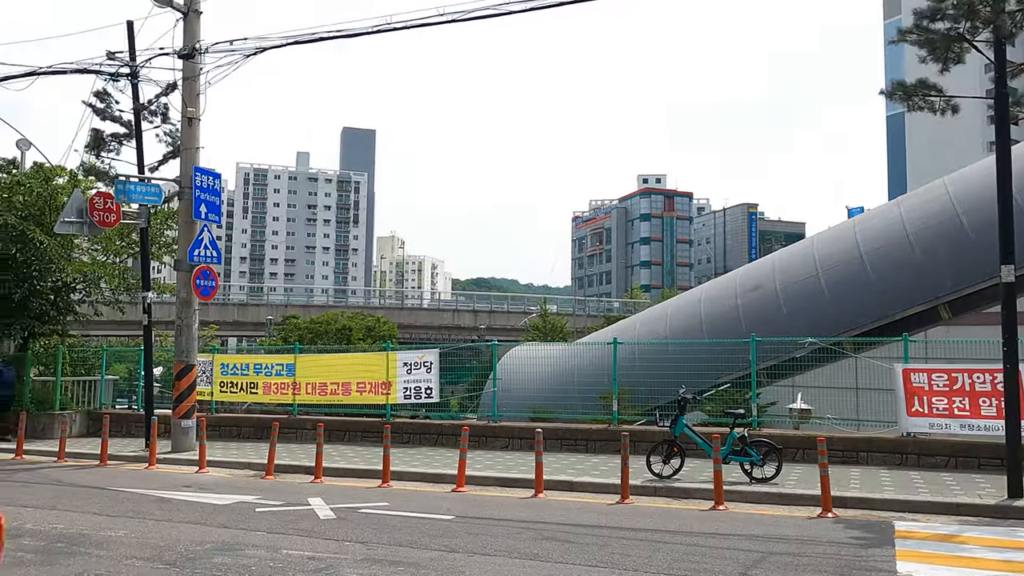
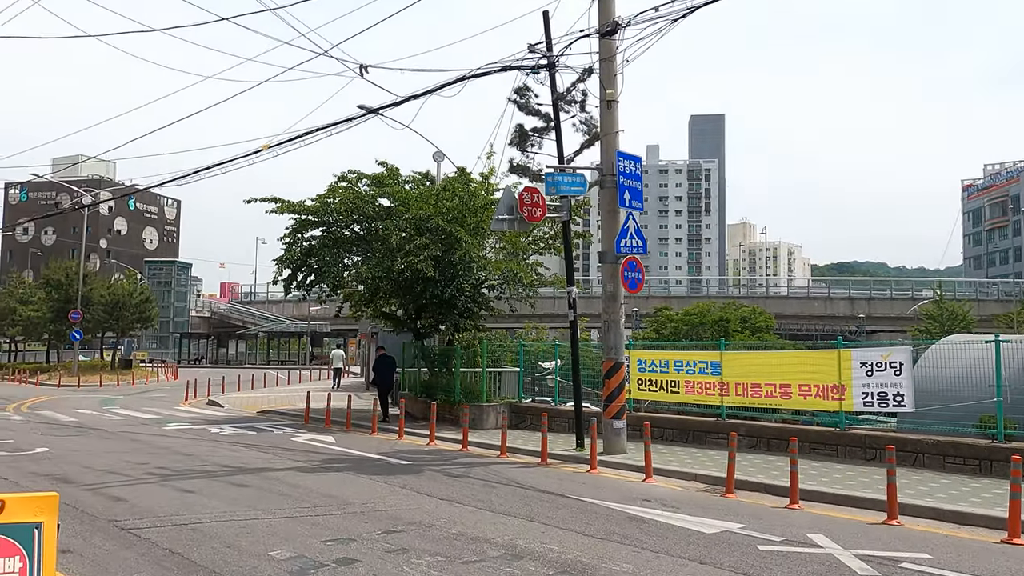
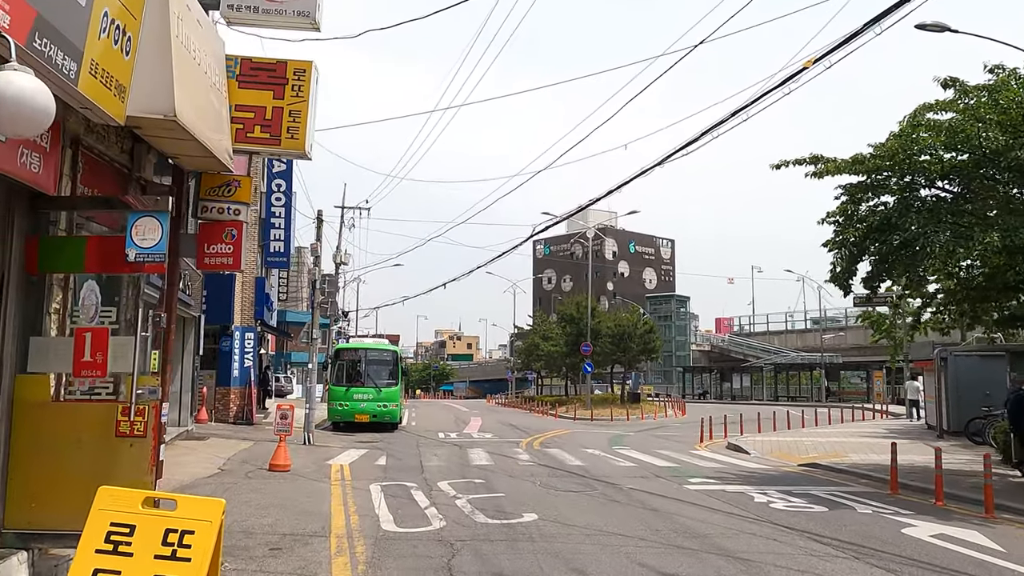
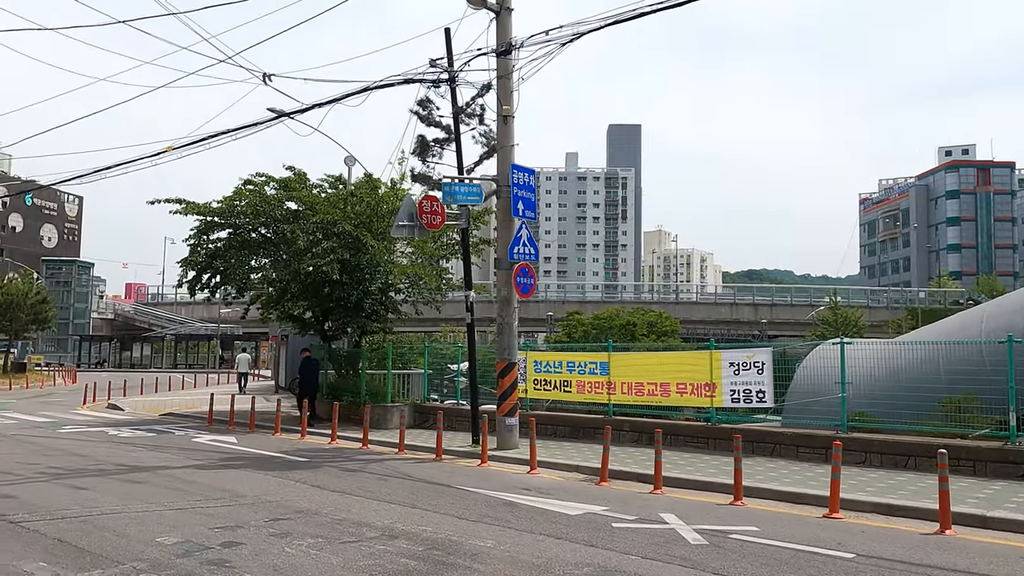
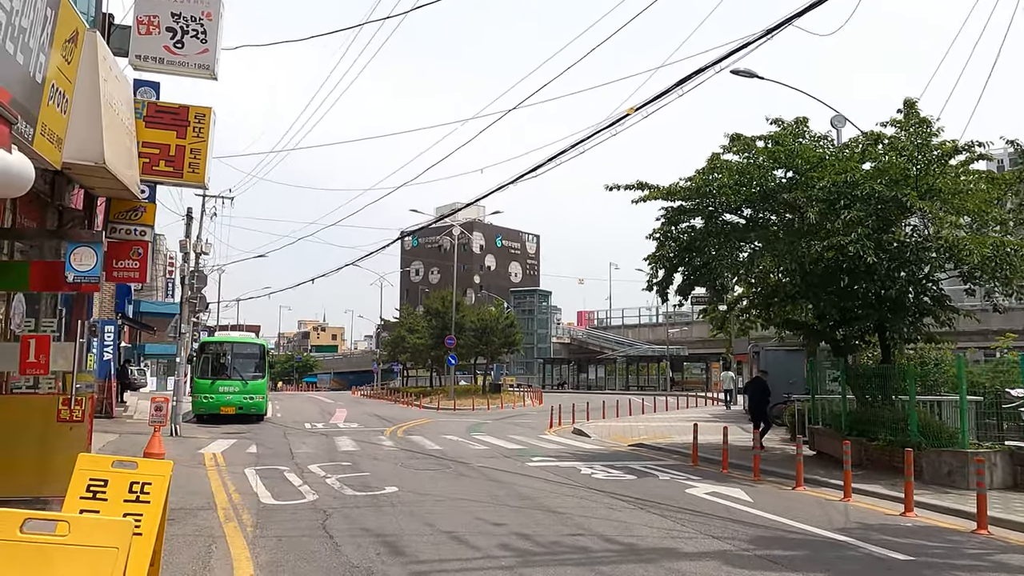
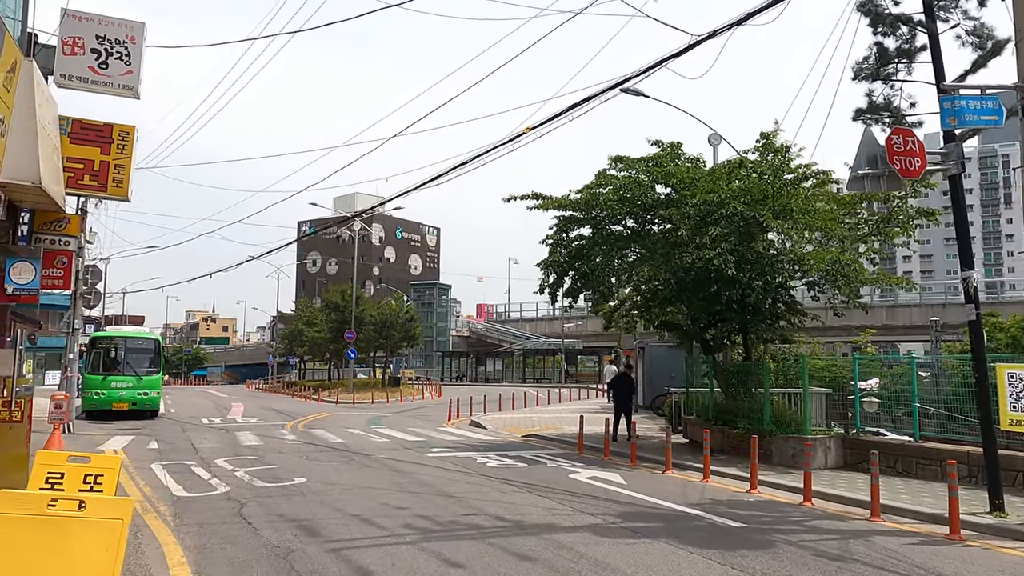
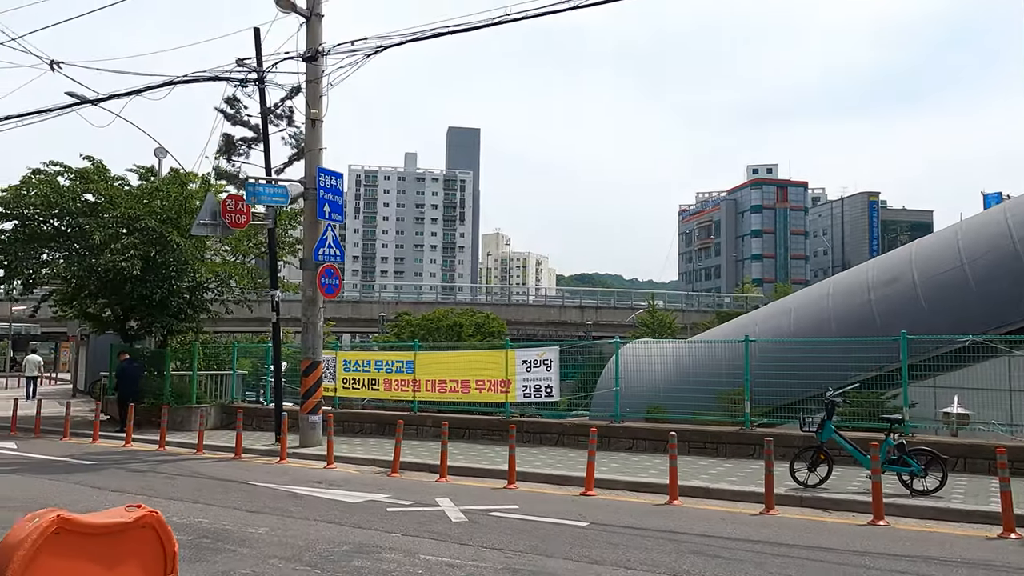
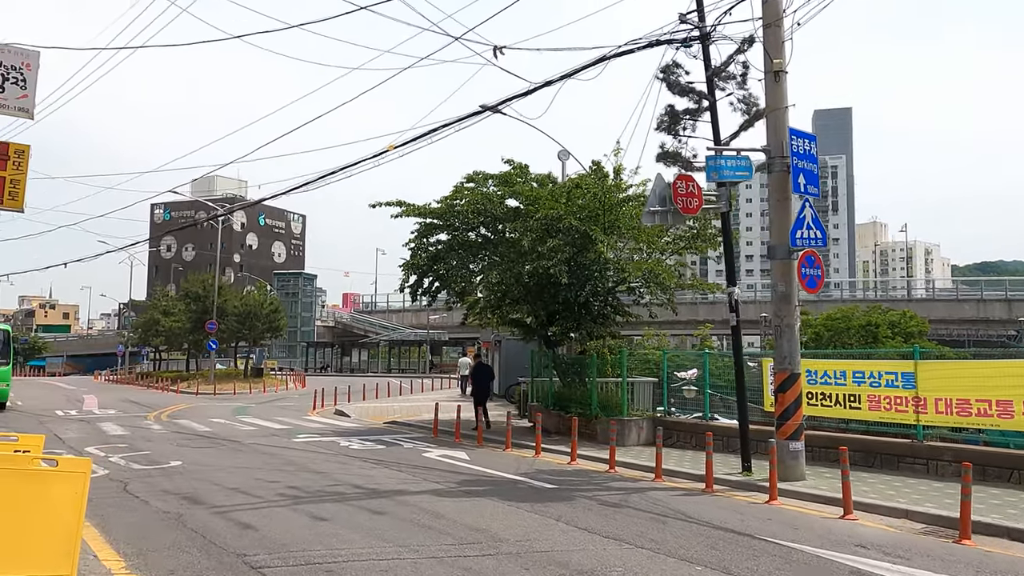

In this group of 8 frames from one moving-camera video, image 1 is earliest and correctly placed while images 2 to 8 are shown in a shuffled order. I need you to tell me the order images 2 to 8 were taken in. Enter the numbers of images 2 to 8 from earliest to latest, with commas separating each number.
7, 4, 2, 8, 6, 5, 3
